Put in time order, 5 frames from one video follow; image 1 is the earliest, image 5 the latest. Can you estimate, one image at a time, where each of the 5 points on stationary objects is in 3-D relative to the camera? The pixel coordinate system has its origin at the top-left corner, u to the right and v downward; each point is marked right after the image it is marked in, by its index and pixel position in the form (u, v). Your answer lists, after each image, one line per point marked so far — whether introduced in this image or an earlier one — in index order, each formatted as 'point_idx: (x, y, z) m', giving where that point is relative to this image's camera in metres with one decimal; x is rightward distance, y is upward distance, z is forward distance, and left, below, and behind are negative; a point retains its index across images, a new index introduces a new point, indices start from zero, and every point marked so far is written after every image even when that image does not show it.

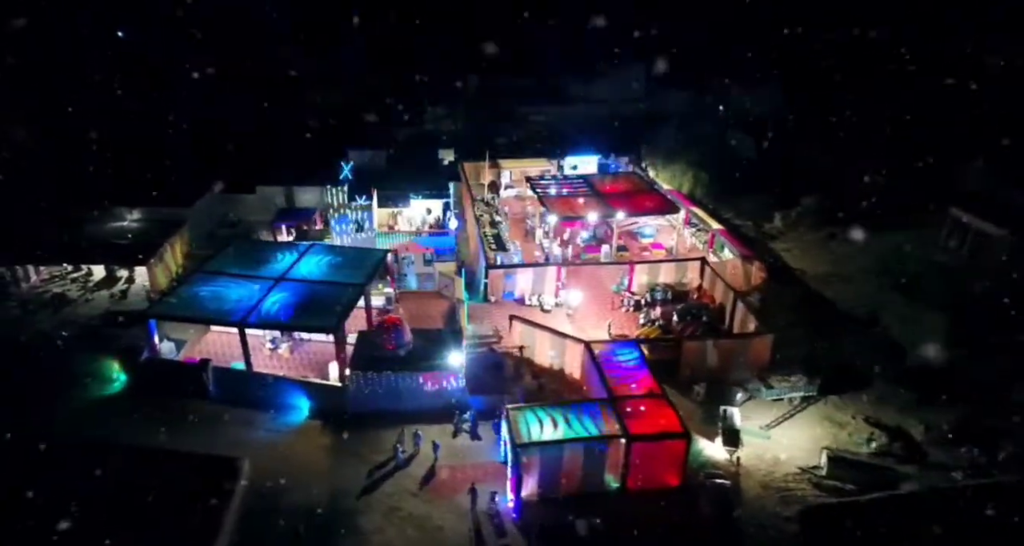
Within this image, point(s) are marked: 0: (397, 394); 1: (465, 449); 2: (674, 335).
0: (-3.5, -3.7, +16.2) m
1: (-1.3, -5.1, +15.2) m
2: (+6.1, -2.3, +19.6) m
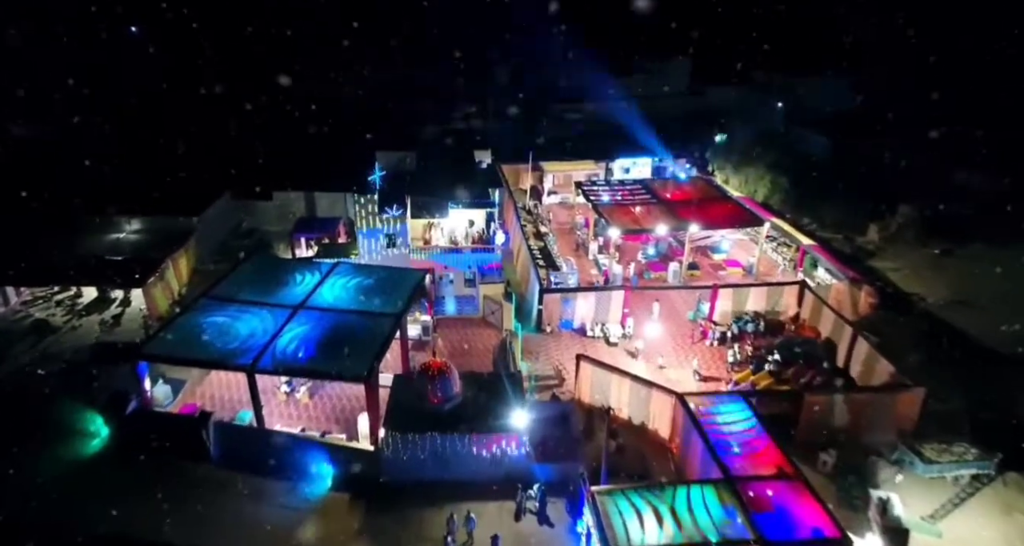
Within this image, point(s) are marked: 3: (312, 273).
0: (-1.7, -4.6, +12.8) m
1: (+0.5, -5.9, +11.7) m
2: (+8.2, -3.3, +15.8) m
3: (-6.6, 0.0, +17.3) m
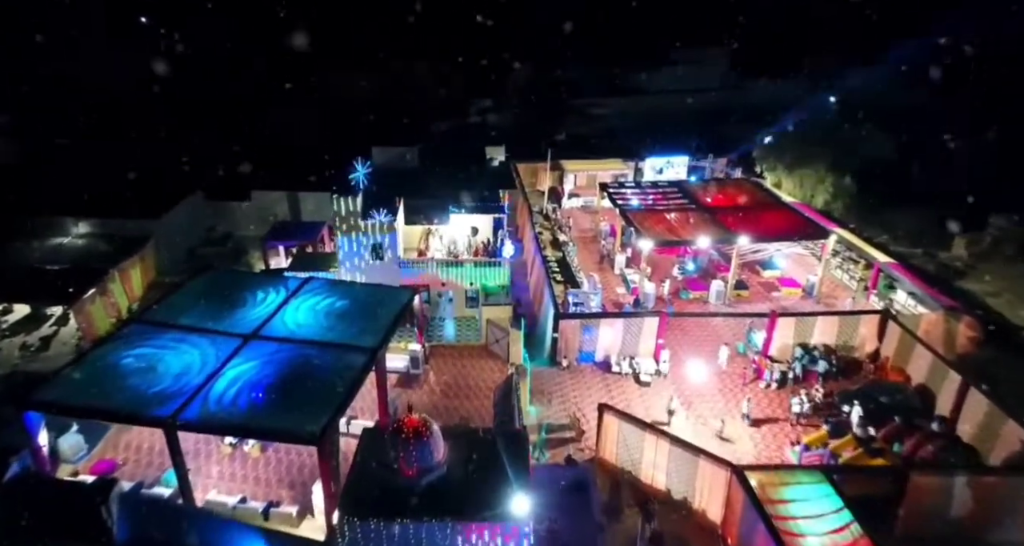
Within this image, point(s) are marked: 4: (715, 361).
0: (-1.7, -5.1, +9.4) m
1: (+0.4, -6.5, +8.3) m
2: (+8.2, -4.0, +12.1) m
3: (-6.4, -0.5, +14.2) m
4: (+6.1, -2.7, +15.6) m
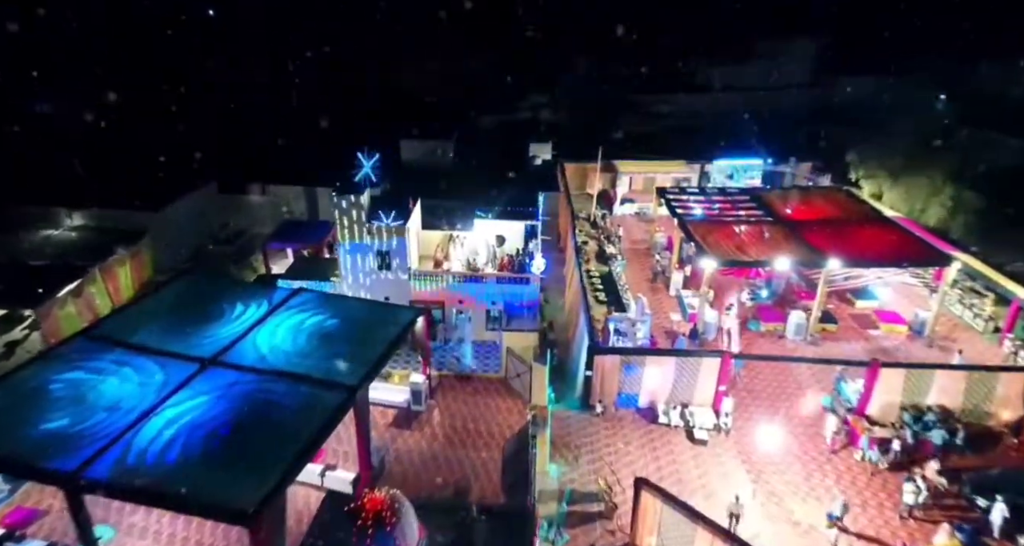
0: (-1.9, -5.5, +6.9) m
1: (0.0, -7.0, +5.5) m
2: (+8.3, -4.8, +8.5) m
3: (-5.8, -0.7, +12.1) m
4: (+6.6, -3.5, +12.2) m
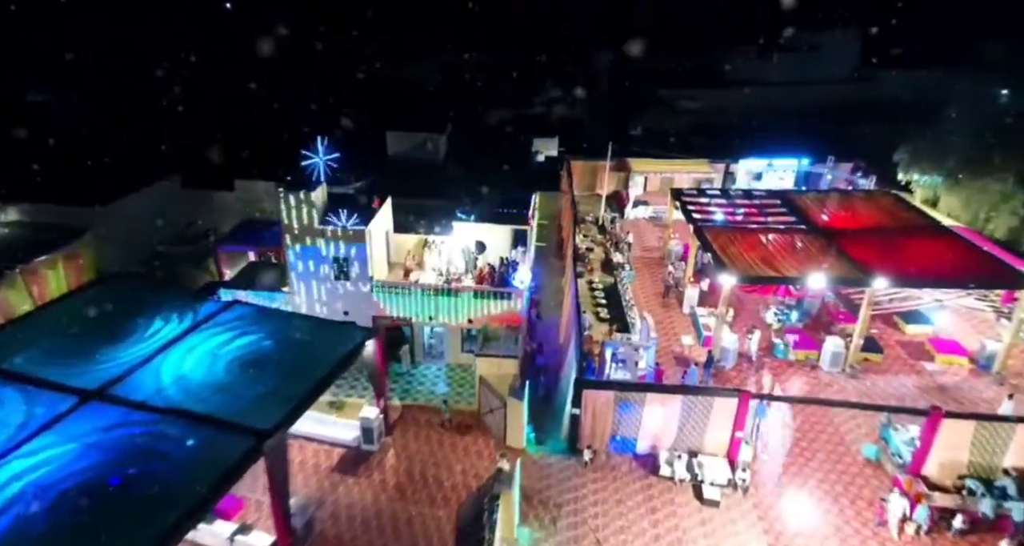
0: (-2.8, -5.8, +4.8) m
1: (-1.0, -7.3, +3.3) m
2: (+7.5, -5.3, +6.0) m
3: (-6.4, -0.9, +10.2) m
4: (+5.9, -3.9, +9.7) m
